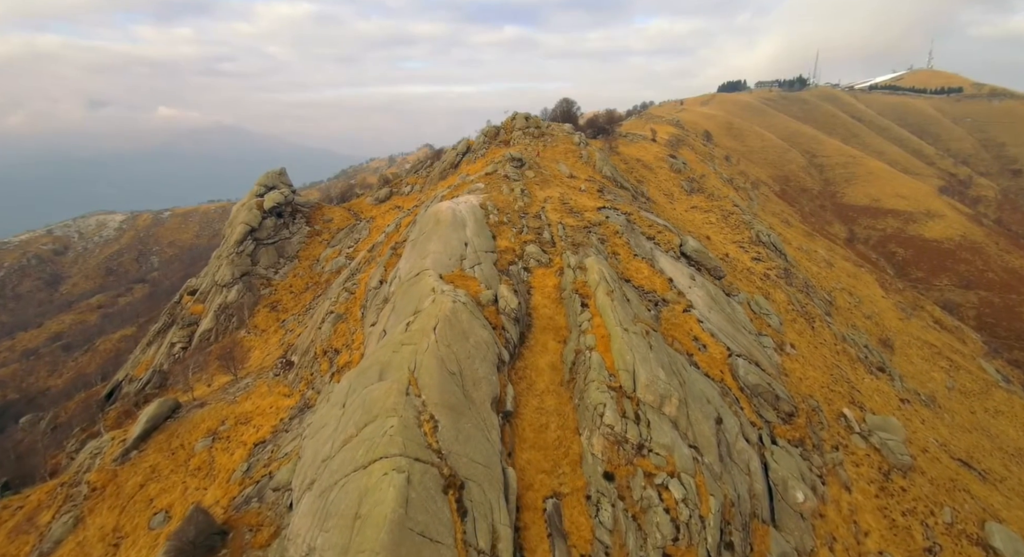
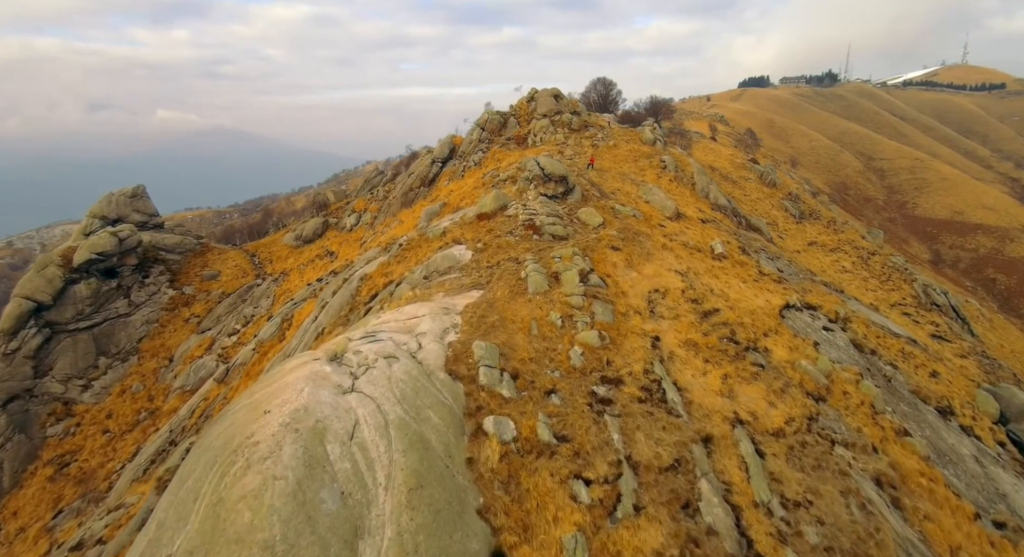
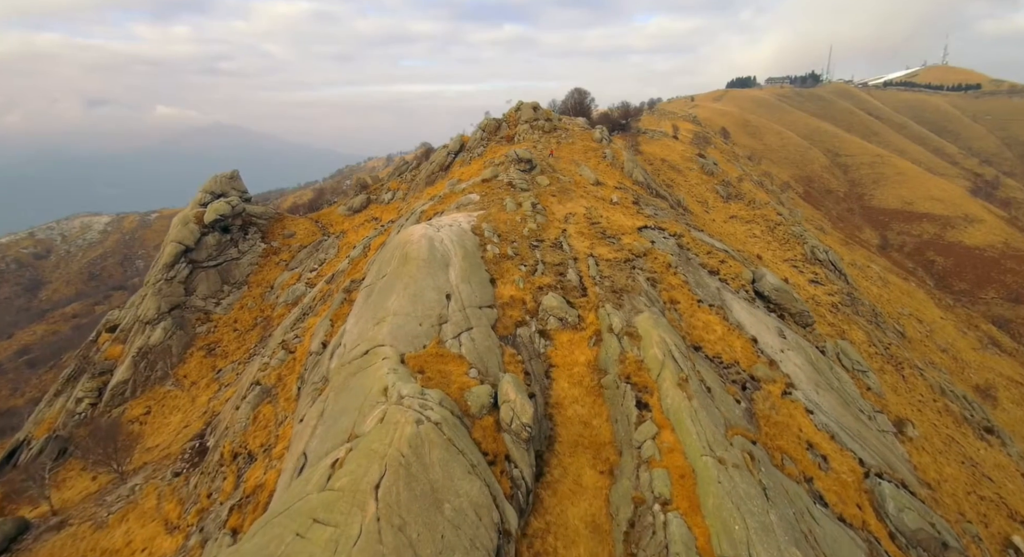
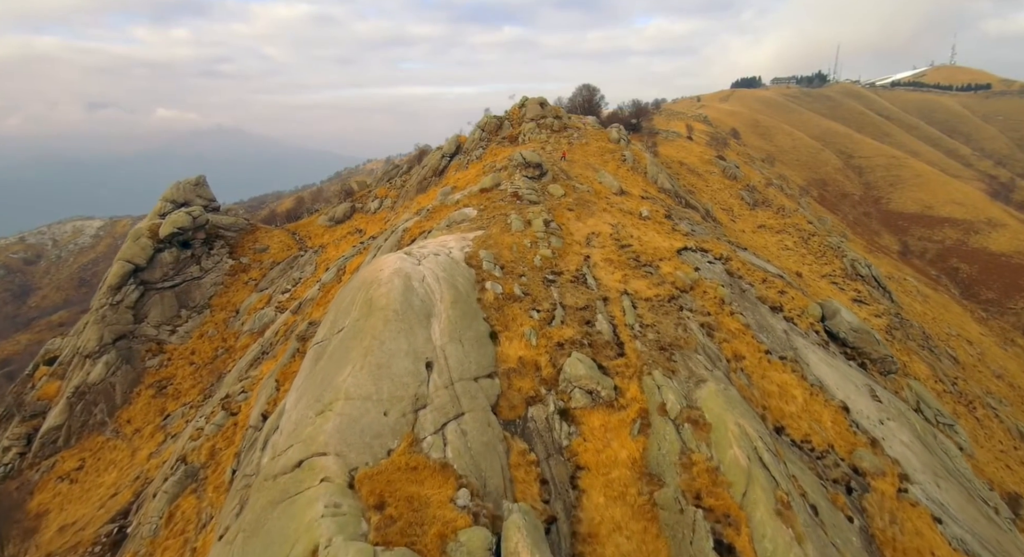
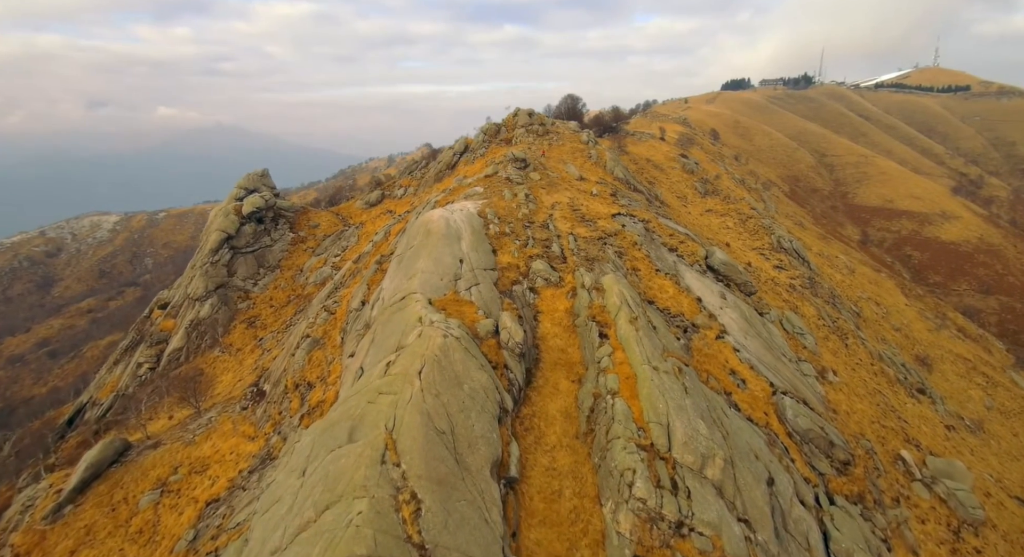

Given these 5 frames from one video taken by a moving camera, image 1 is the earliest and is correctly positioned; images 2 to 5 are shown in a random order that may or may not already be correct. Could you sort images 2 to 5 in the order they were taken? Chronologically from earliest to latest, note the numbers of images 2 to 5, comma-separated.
5, 3, 4, 2
